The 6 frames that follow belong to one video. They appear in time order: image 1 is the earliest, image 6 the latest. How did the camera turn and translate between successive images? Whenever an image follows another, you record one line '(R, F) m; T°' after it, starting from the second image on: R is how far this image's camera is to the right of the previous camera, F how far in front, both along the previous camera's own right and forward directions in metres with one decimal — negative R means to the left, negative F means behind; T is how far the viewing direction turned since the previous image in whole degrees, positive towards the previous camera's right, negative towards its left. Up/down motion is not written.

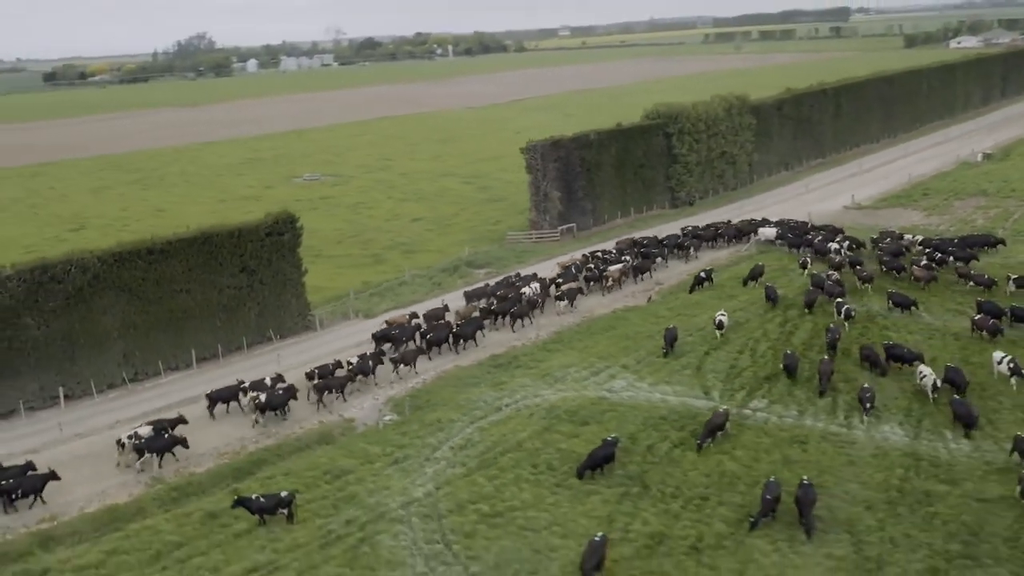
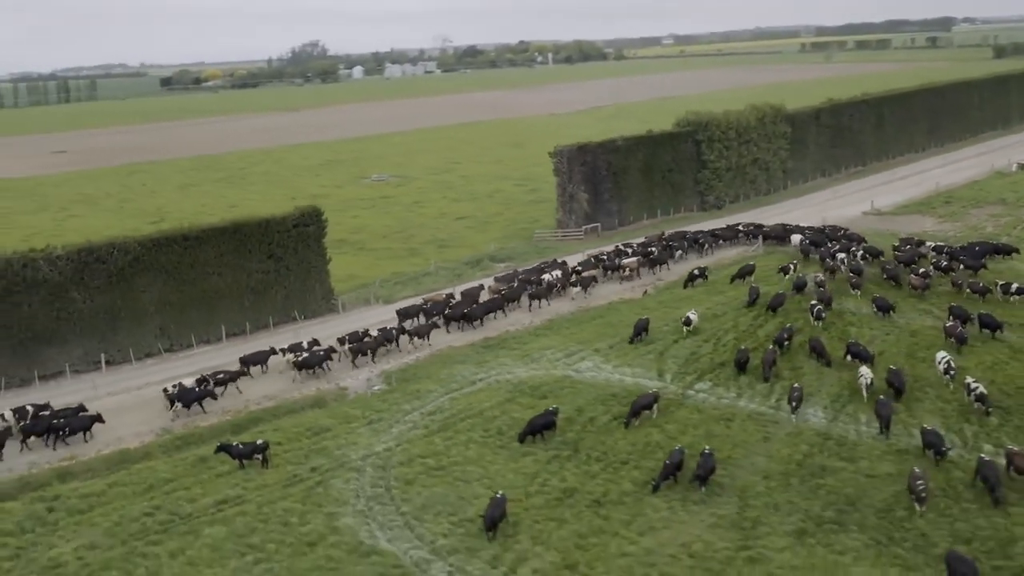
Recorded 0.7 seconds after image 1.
(+2.6, -2.1) m; -6°
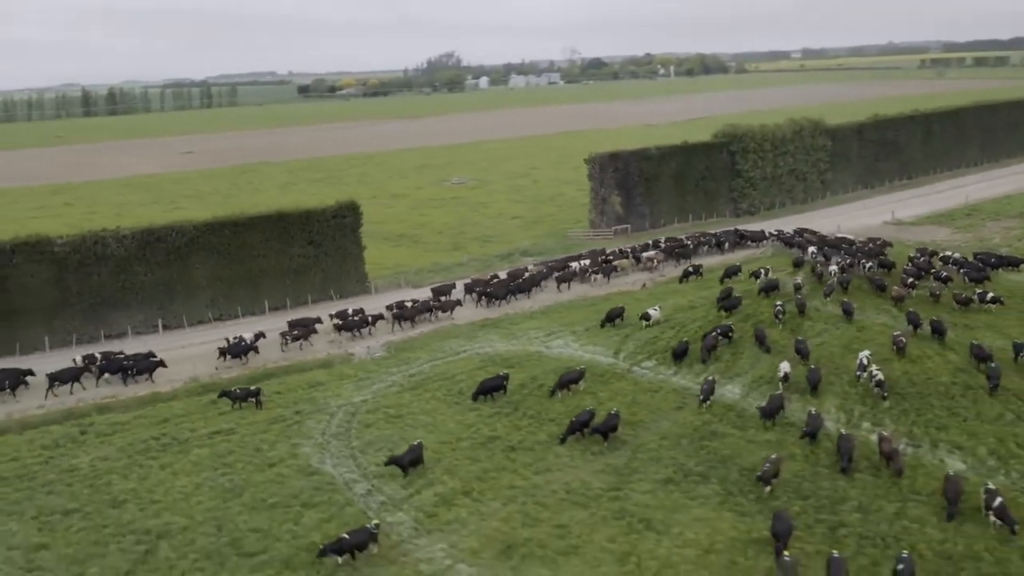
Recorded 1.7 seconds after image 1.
(+3.5, -3.0) m; -8°
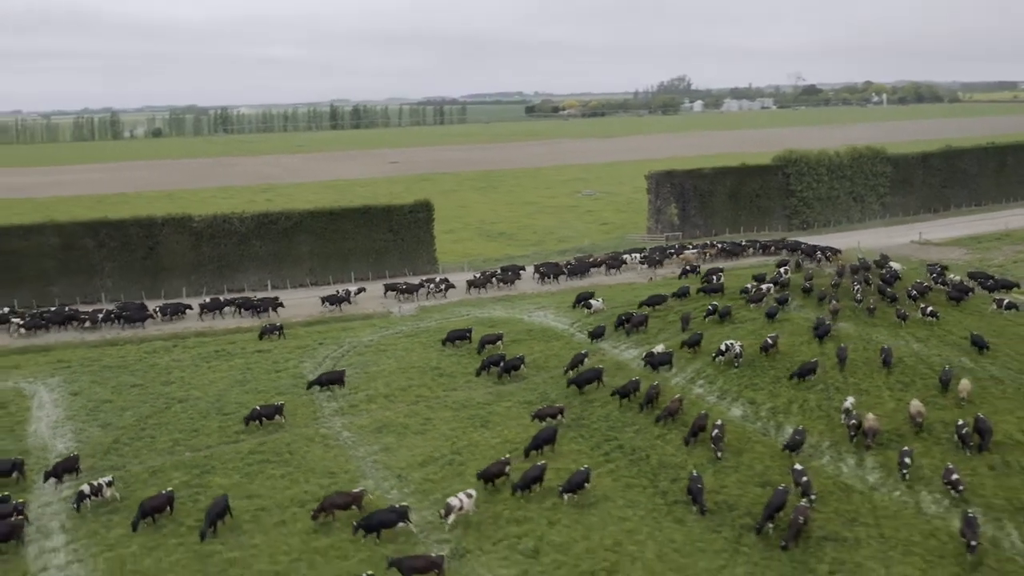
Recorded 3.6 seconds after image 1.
(+7.9, -6.5) m; -14°
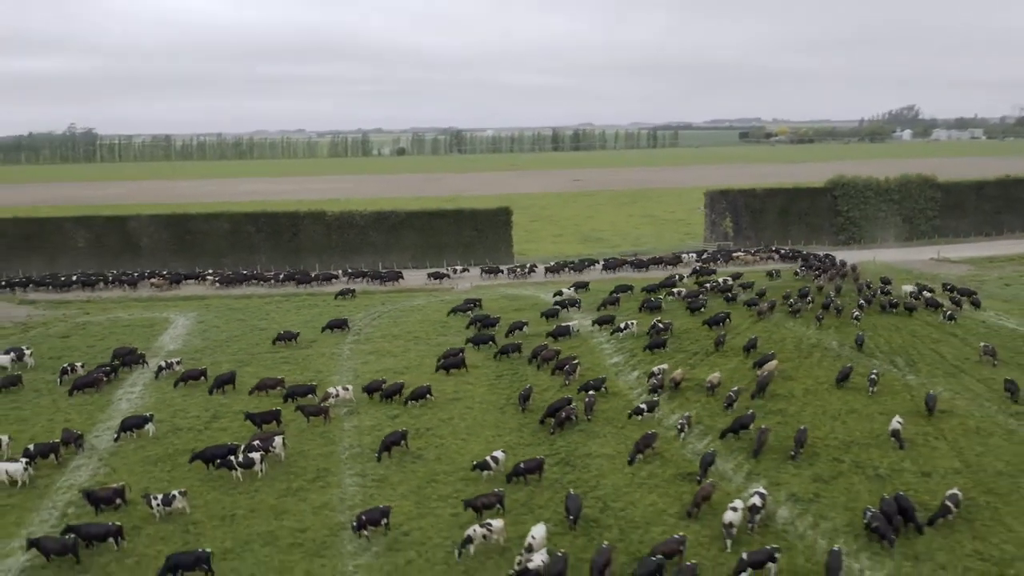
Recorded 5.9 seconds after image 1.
(+10.7, -9.5) m; -16°
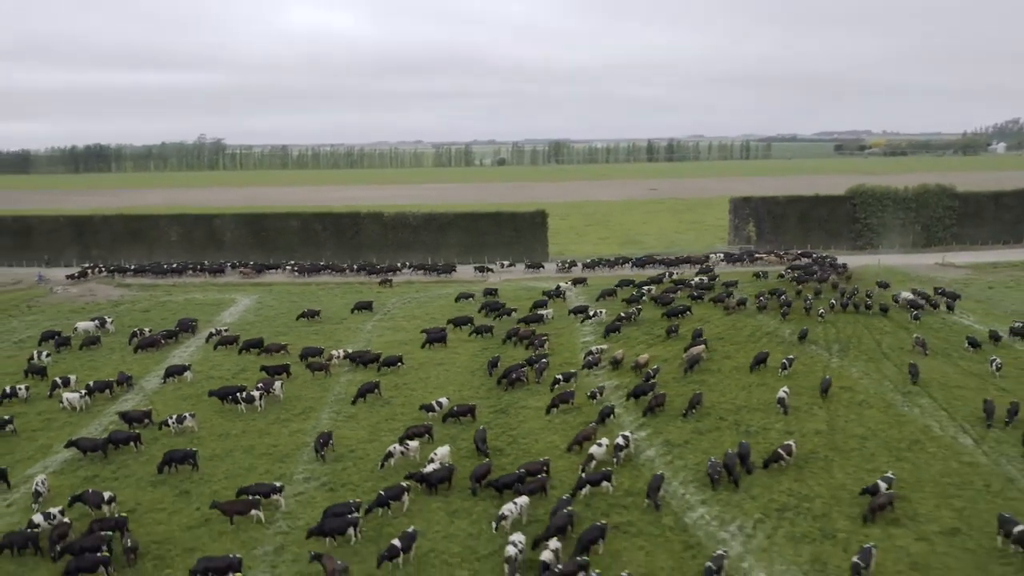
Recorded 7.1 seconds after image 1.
(+6.1, -6.7) m; -8°
